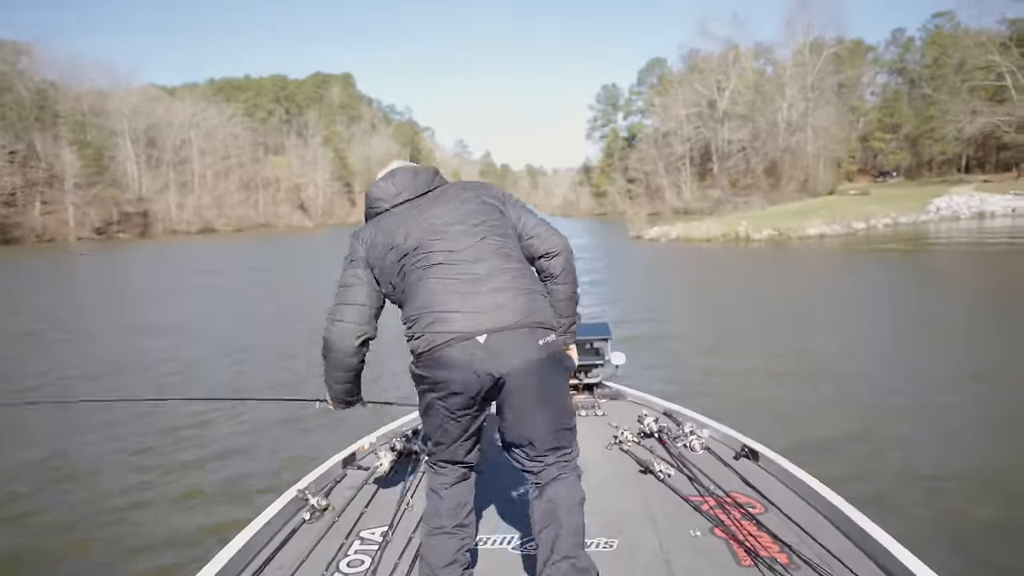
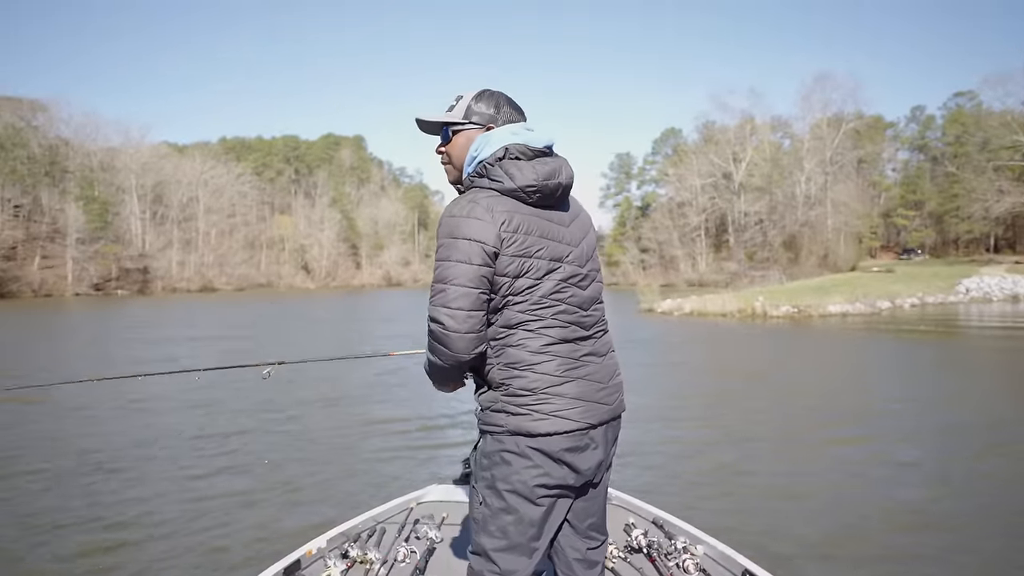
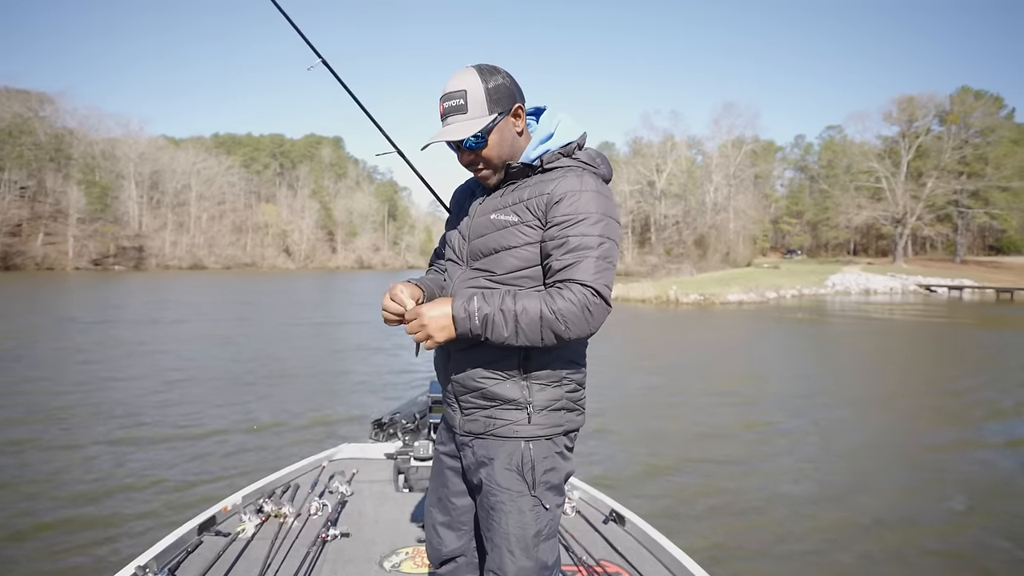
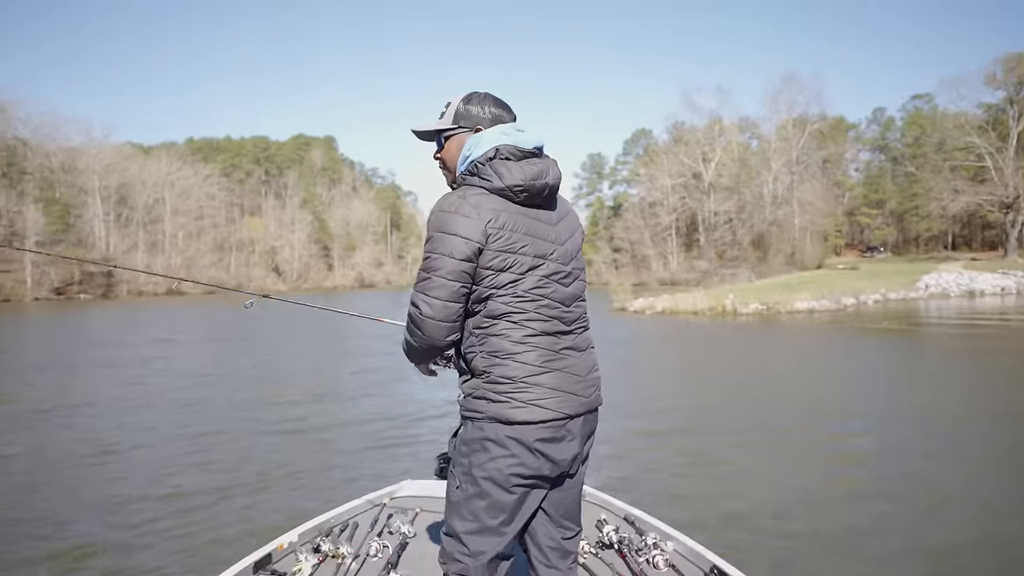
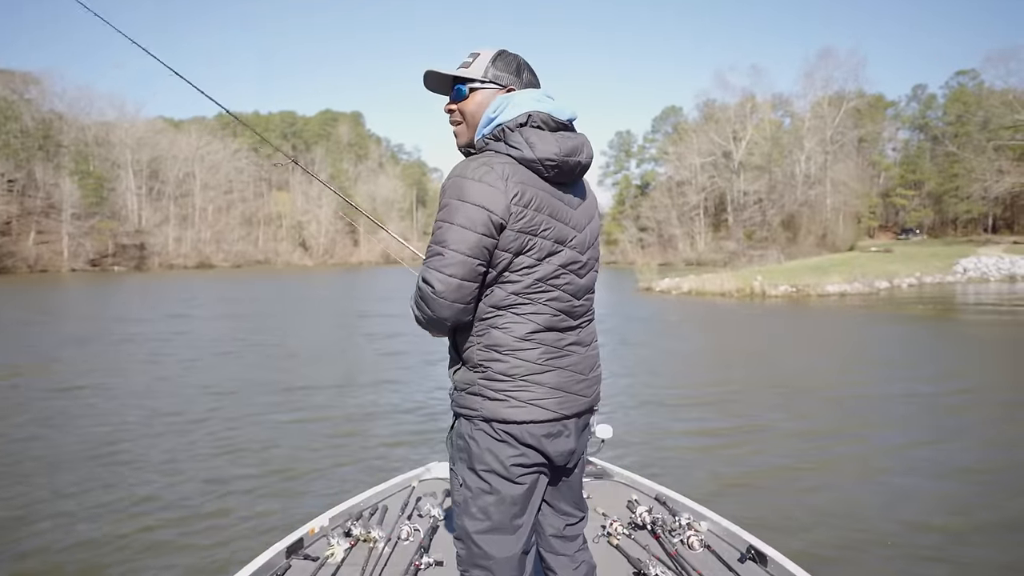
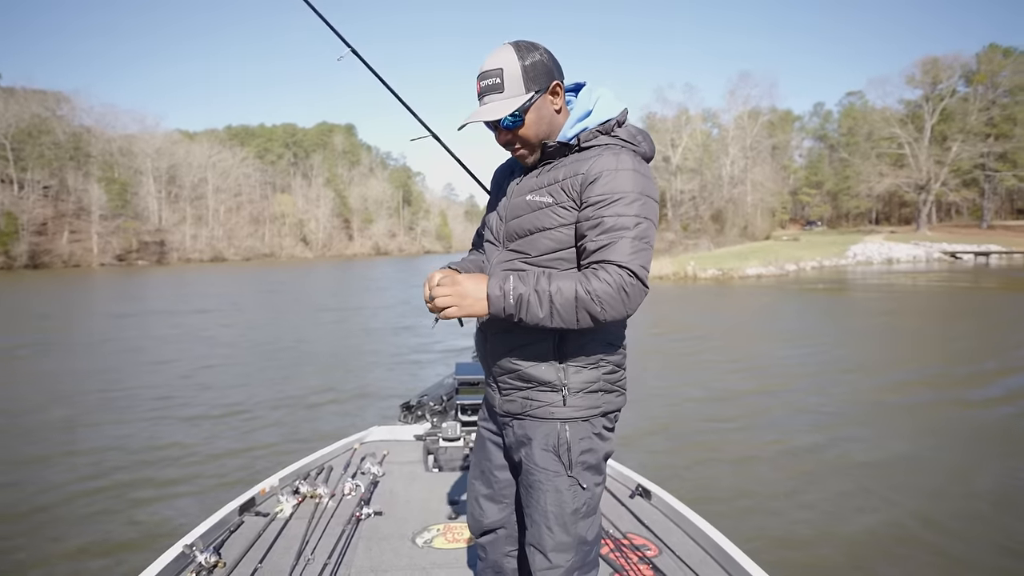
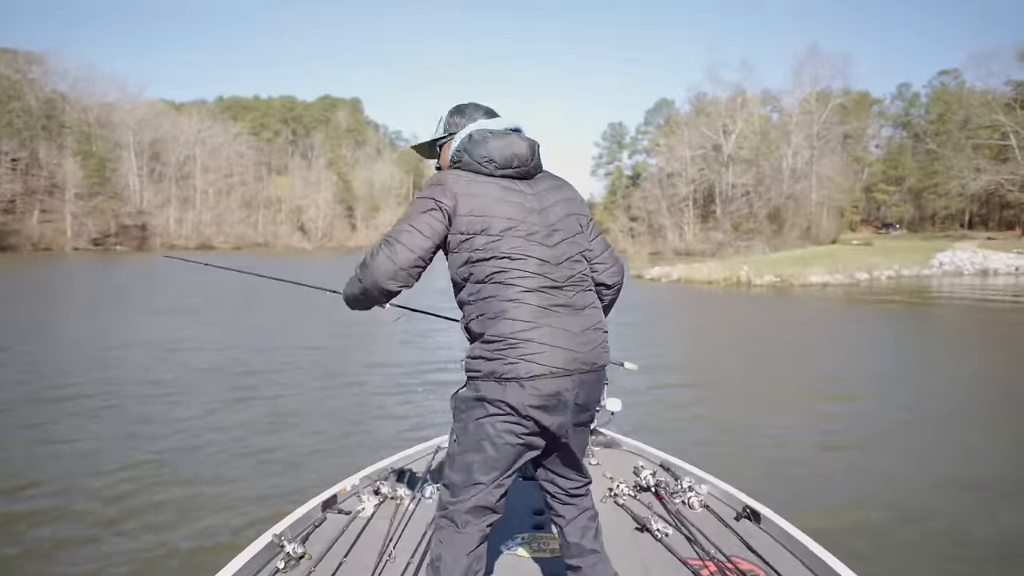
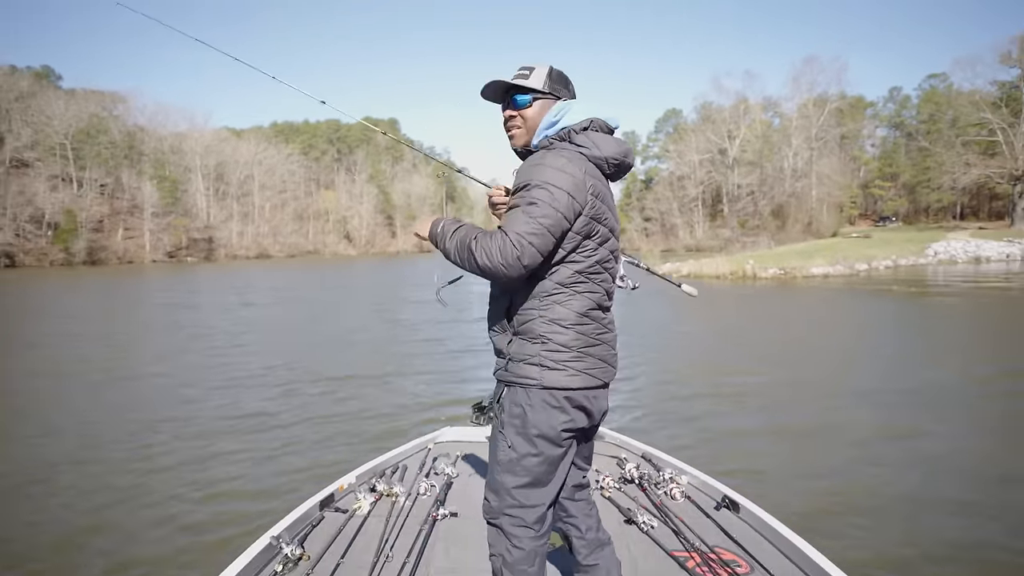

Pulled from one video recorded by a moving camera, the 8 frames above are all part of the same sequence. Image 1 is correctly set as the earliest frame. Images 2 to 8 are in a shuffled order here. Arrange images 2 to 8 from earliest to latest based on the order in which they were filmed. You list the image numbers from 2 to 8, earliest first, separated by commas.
7, 4, 2, 5, 8, 6, 3
